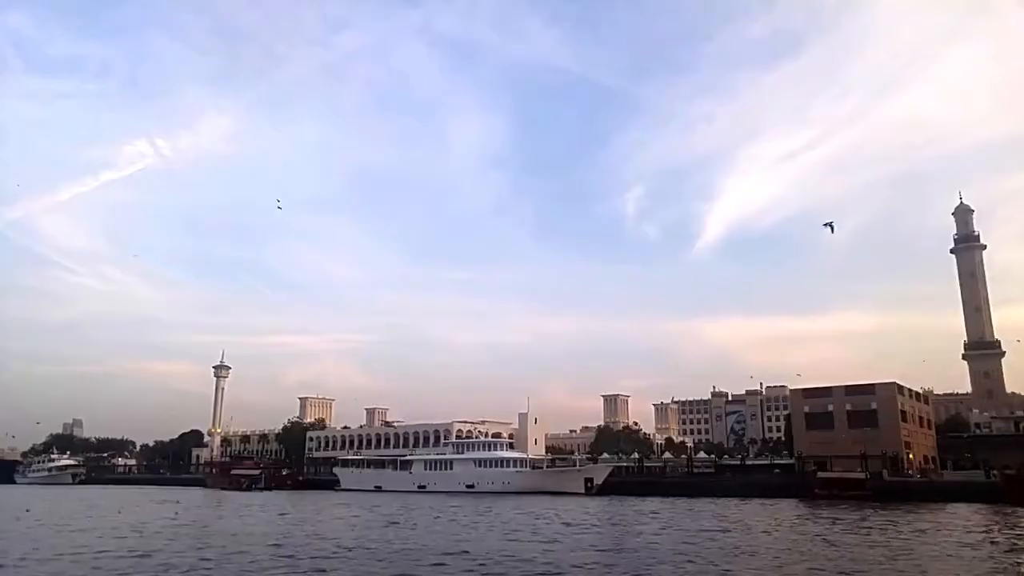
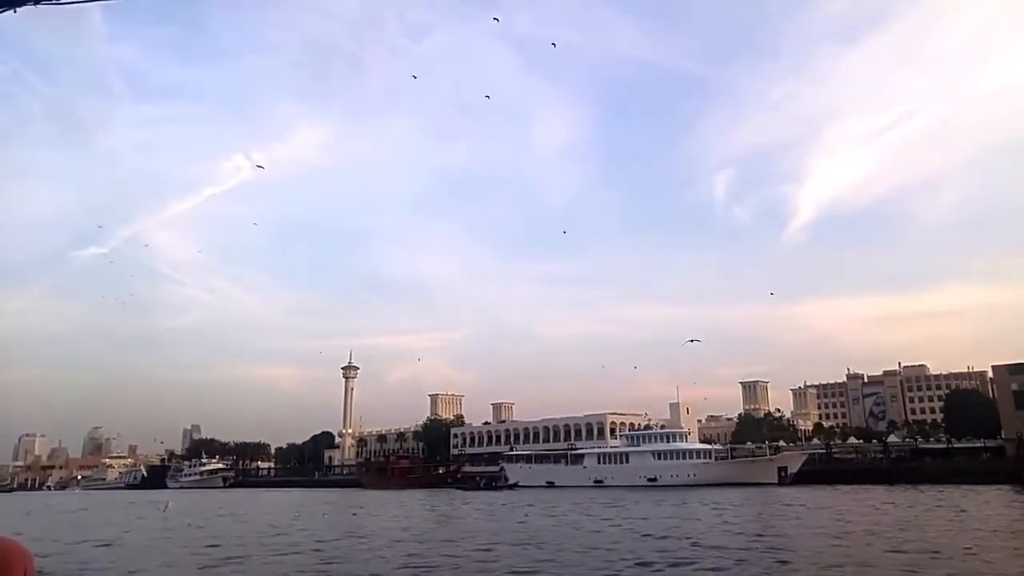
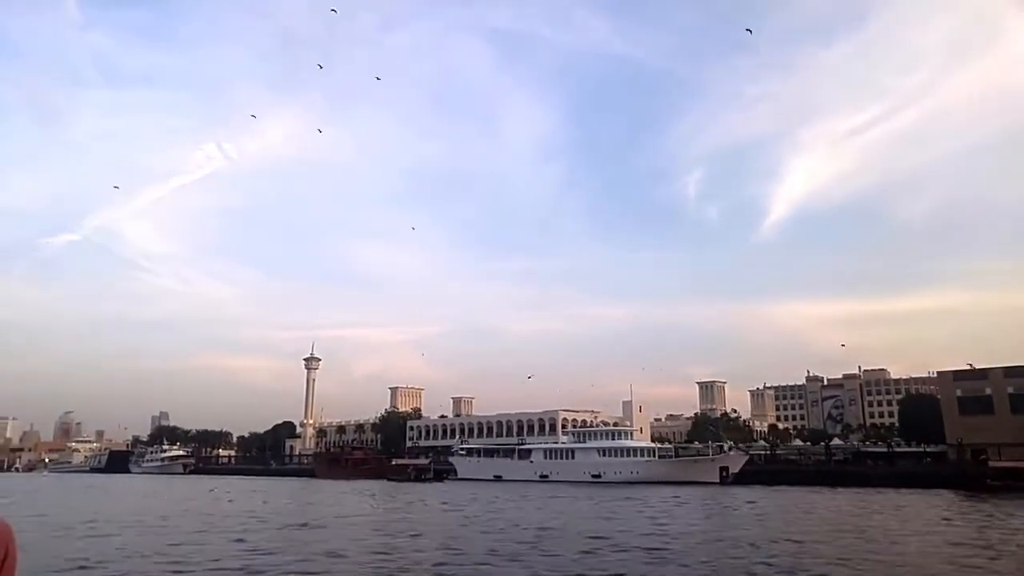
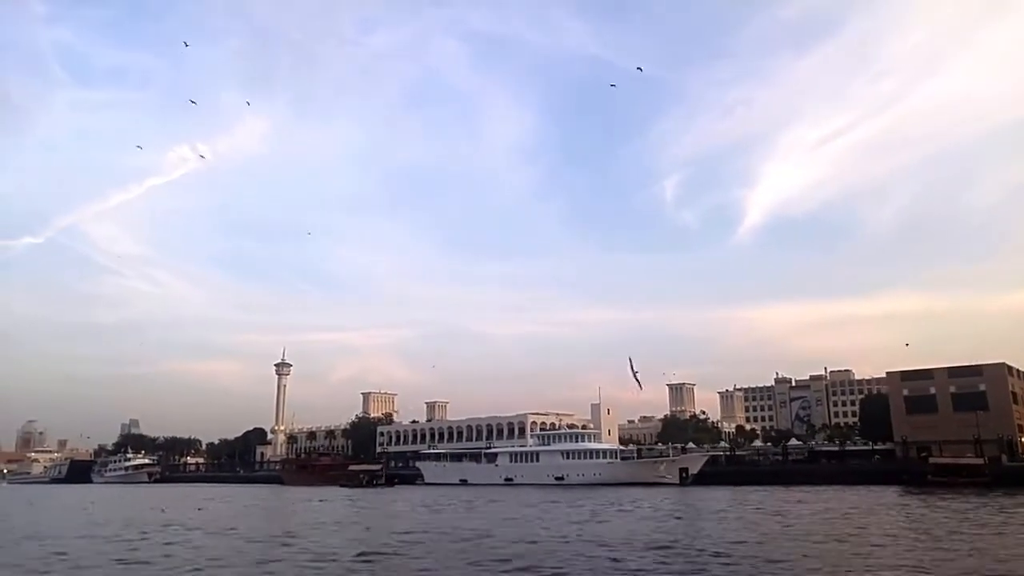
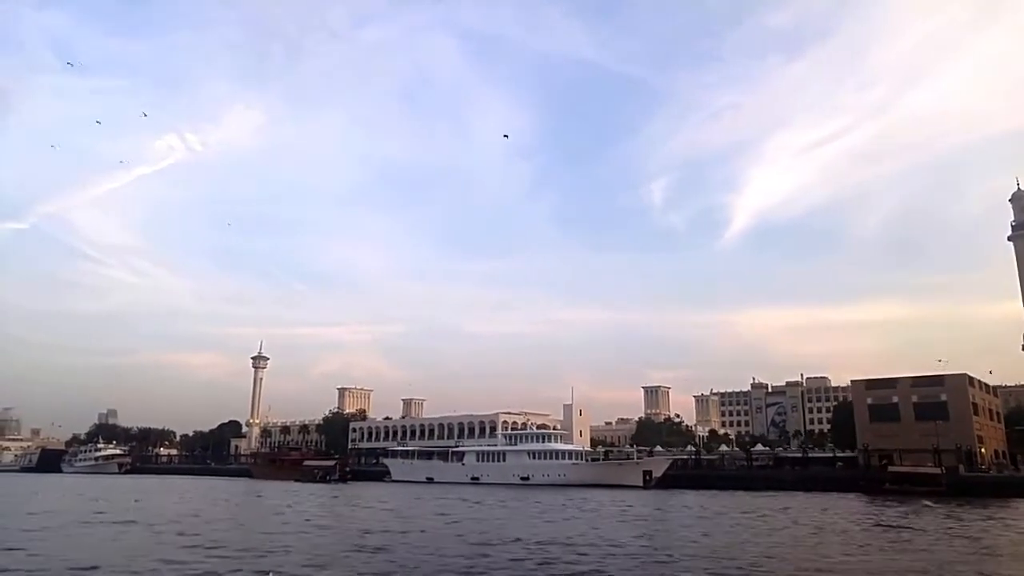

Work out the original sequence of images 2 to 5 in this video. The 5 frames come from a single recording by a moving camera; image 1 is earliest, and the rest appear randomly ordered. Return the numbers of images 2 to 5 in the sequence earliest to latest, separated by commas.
5, 4, 3, 2
